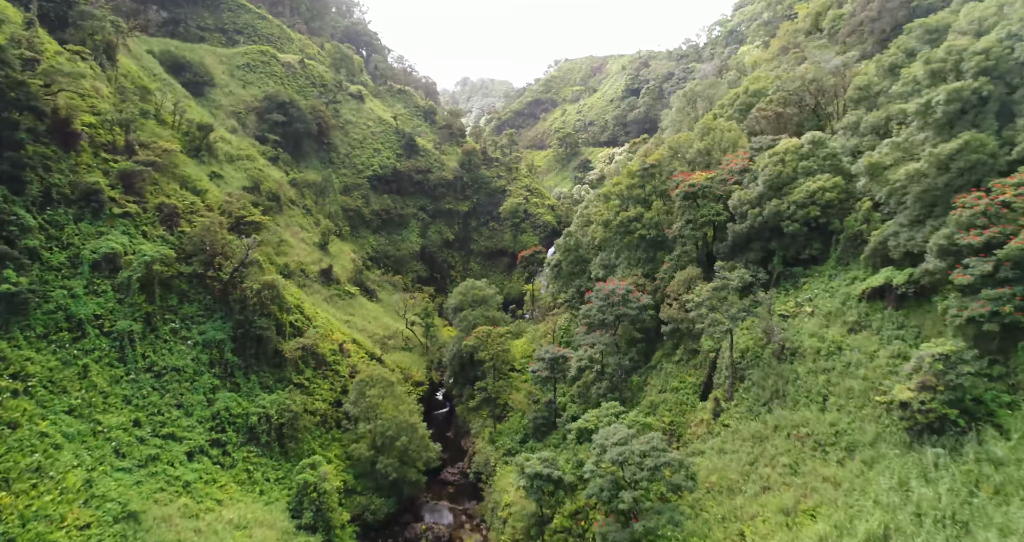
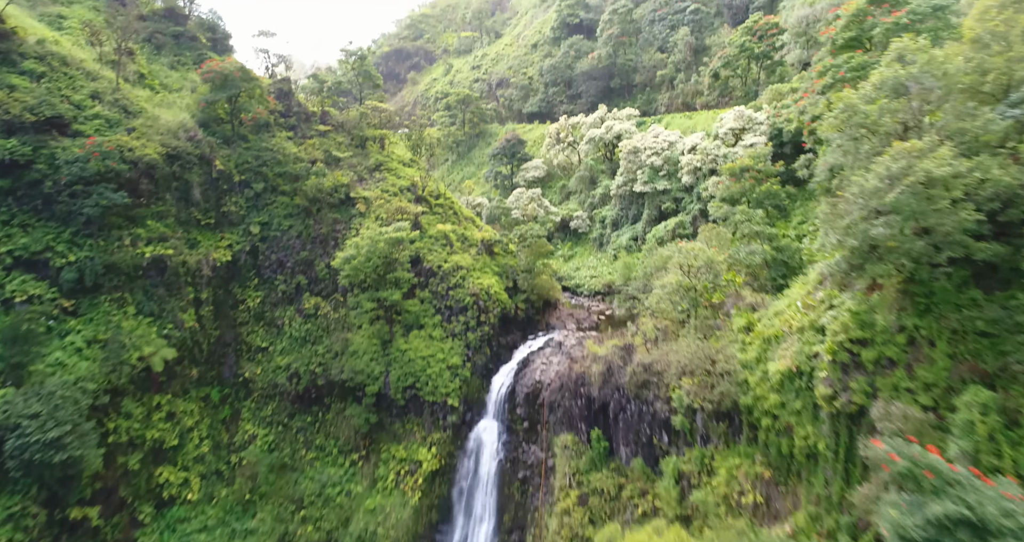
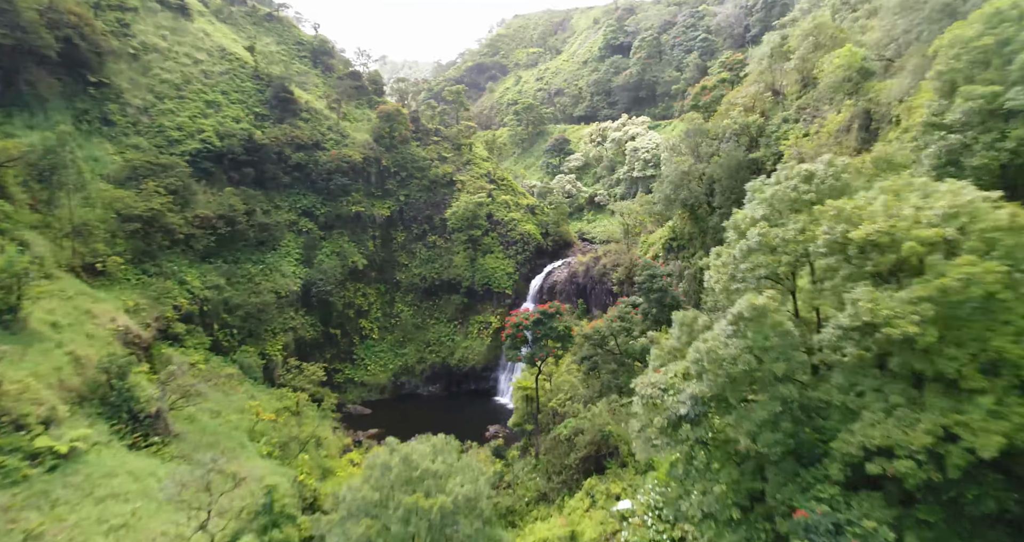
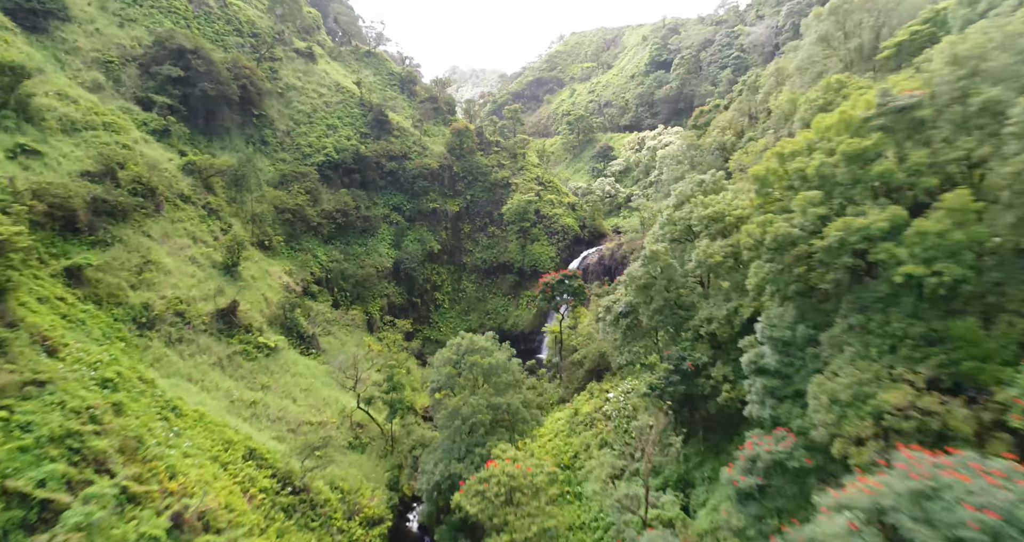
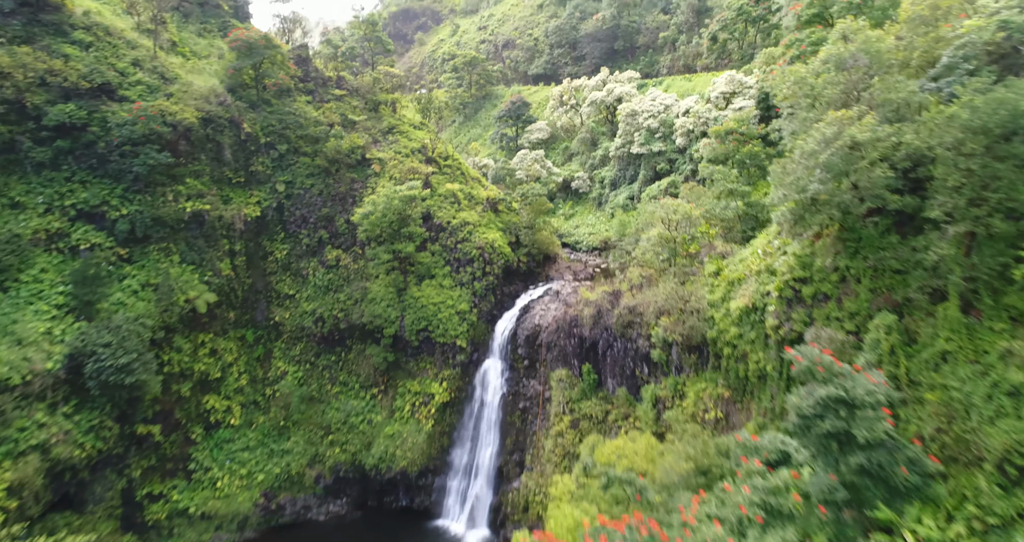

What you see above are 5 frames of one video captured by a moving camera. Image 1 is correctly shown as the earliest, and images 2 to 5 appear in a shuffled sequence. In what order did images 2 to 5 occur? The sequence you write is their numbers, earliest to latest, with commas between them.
4, 3, 5, 2
